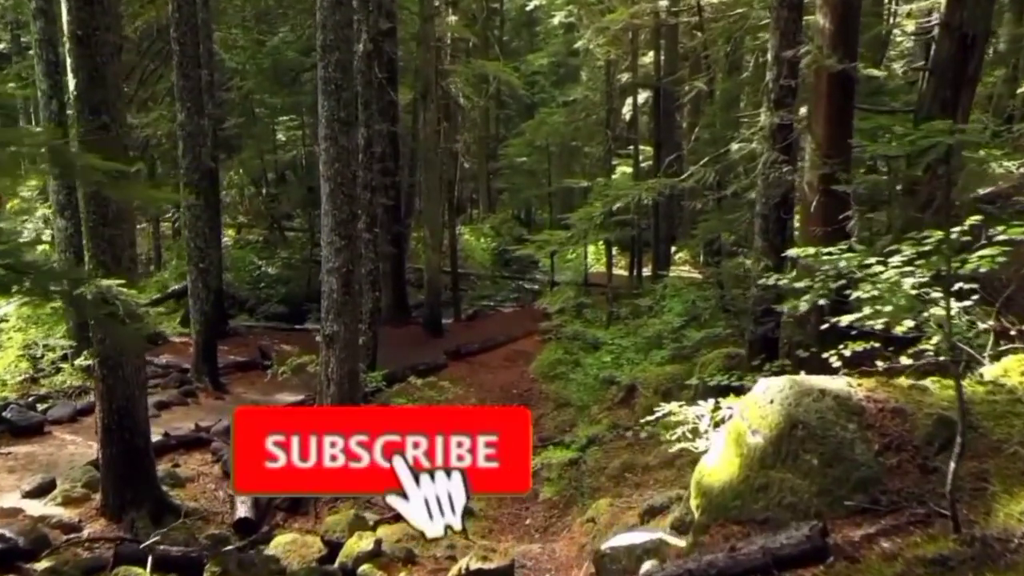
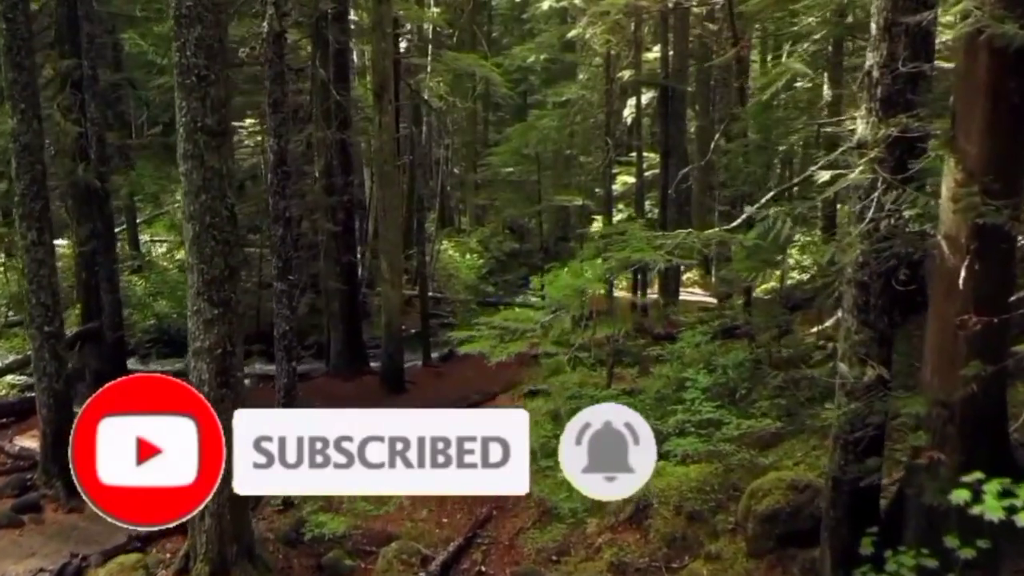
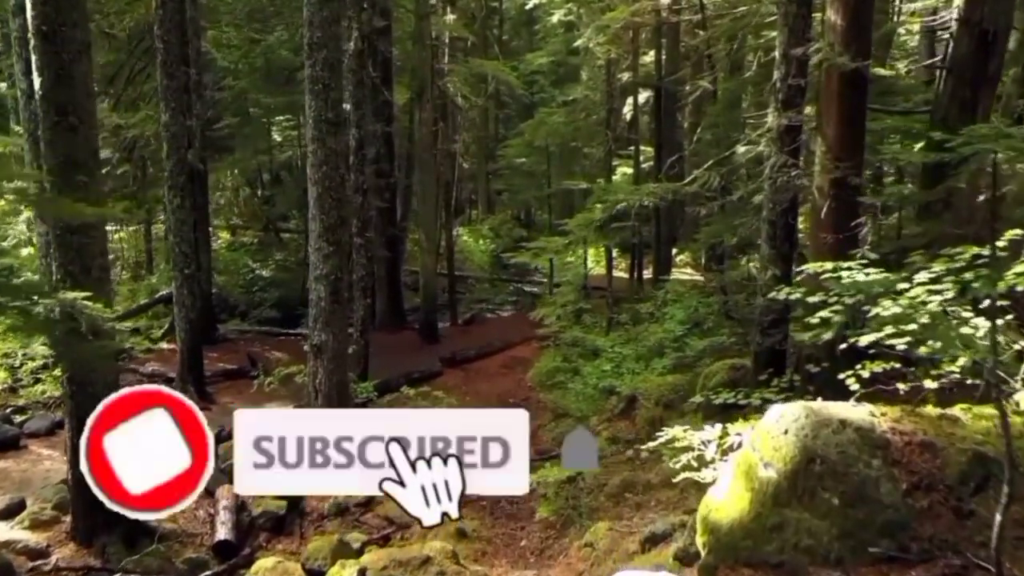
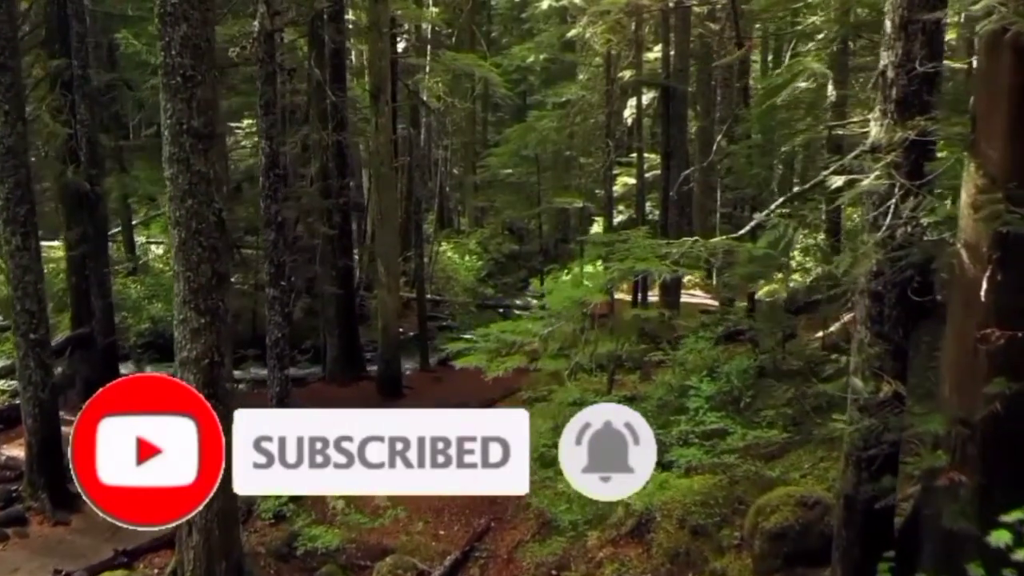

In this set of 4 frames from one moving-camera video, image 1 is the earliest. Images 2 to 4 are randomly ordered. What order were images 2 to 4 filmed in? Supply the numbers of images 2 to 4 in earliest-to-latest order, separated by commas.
3, 2, 4
